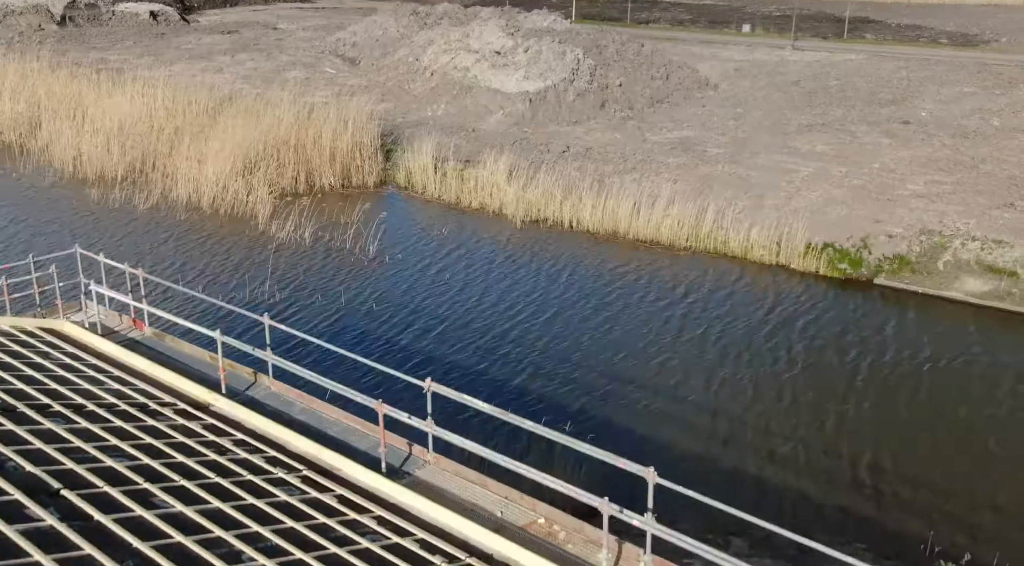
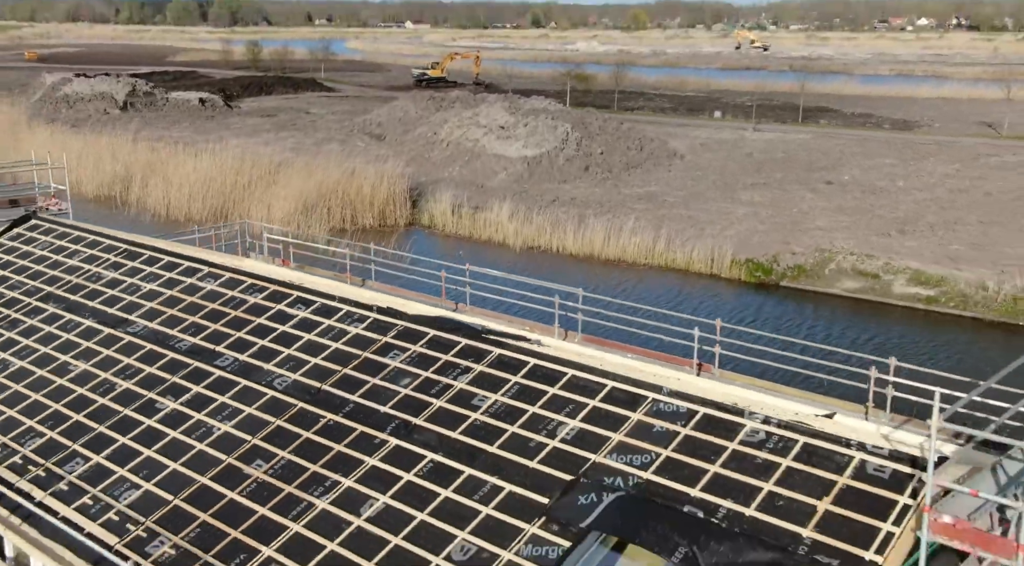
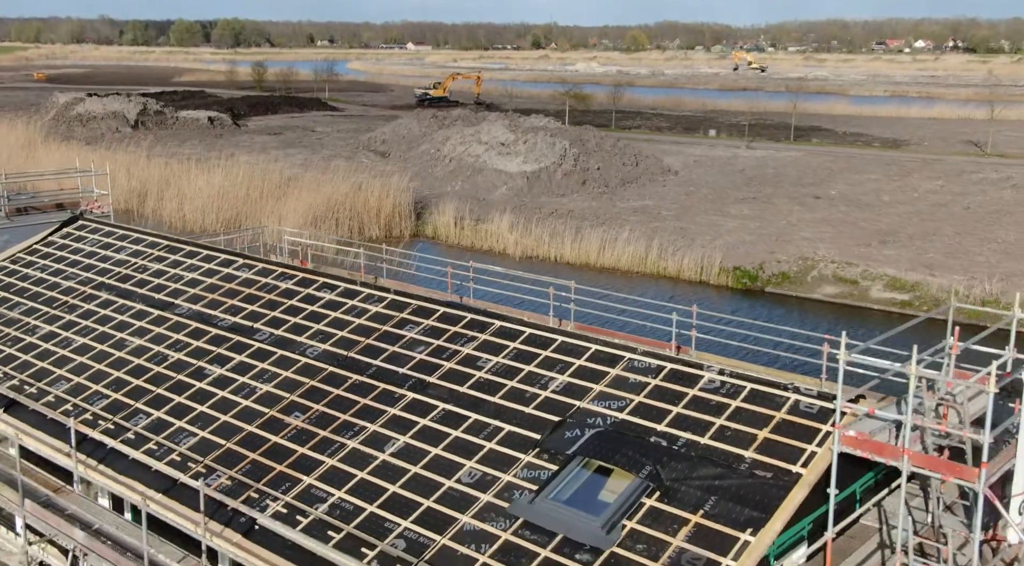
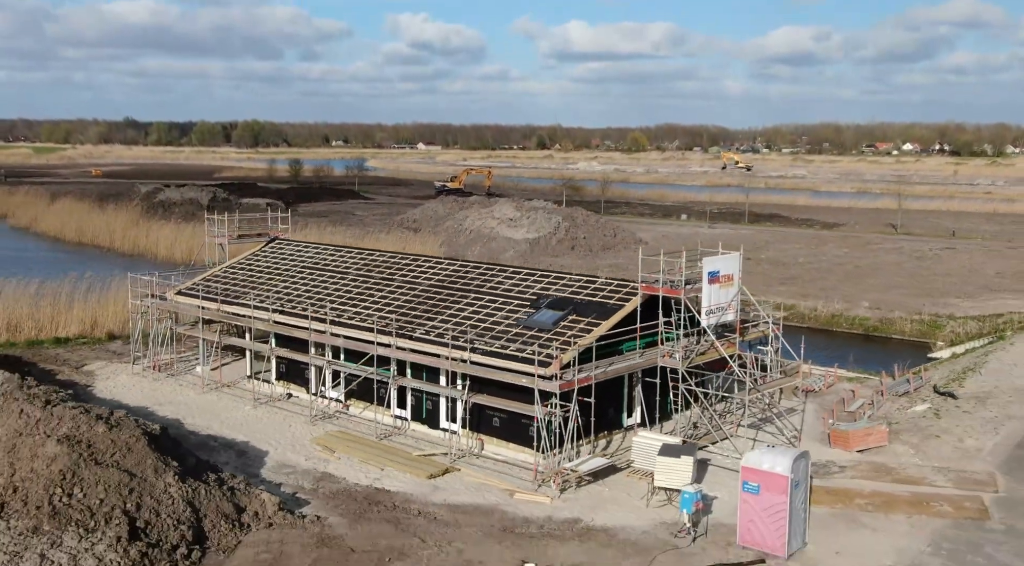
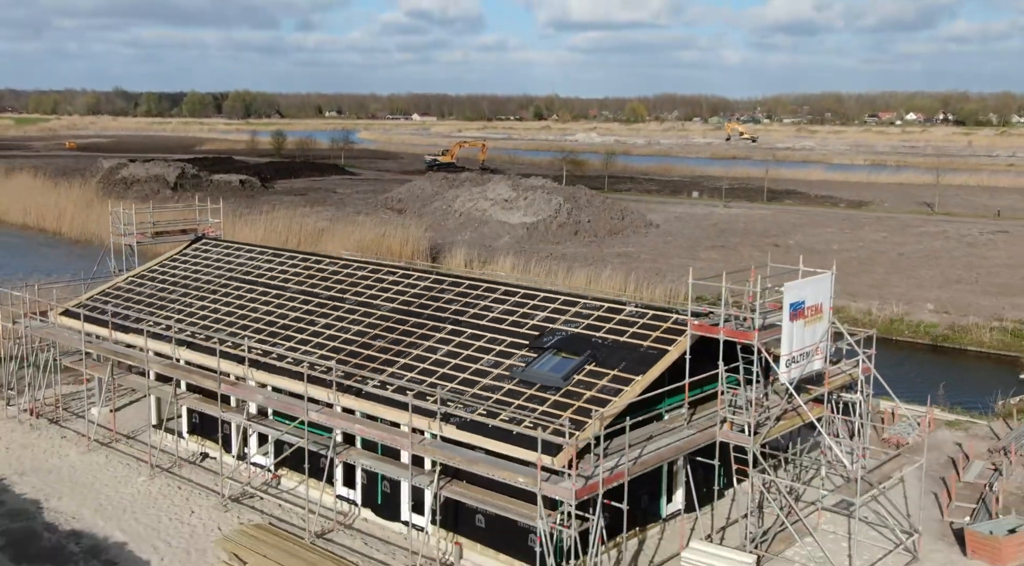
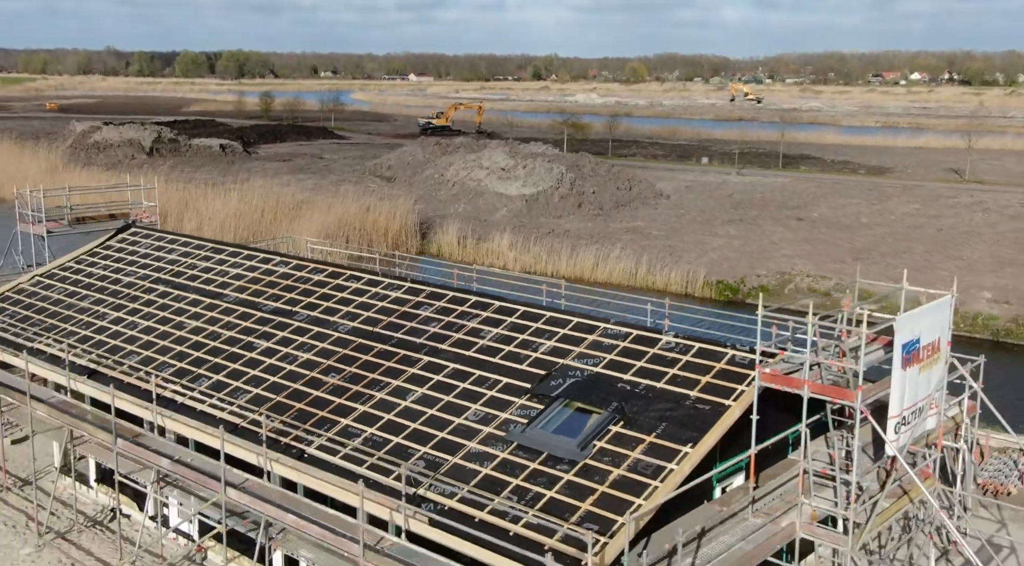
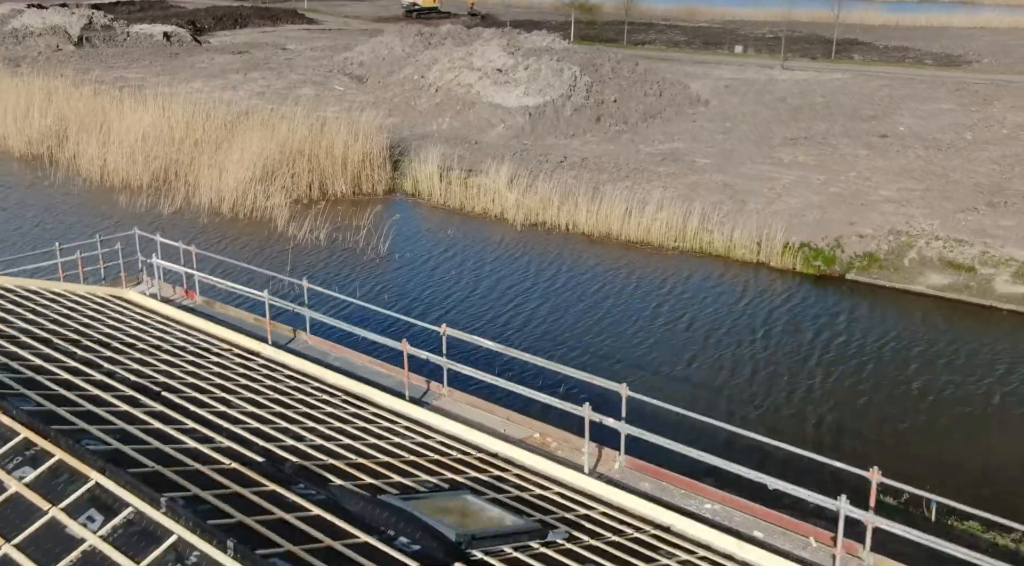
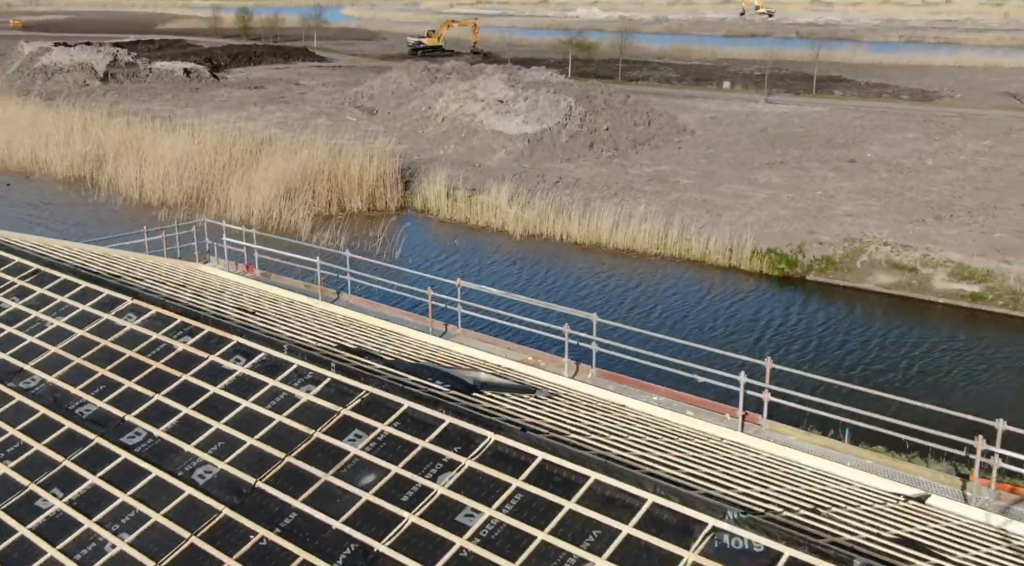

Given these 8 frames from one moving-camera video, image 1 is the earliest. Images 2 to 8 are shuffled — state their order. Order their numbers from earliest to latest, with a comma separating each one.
7, 8, 2, 3, 6, 5, 4
